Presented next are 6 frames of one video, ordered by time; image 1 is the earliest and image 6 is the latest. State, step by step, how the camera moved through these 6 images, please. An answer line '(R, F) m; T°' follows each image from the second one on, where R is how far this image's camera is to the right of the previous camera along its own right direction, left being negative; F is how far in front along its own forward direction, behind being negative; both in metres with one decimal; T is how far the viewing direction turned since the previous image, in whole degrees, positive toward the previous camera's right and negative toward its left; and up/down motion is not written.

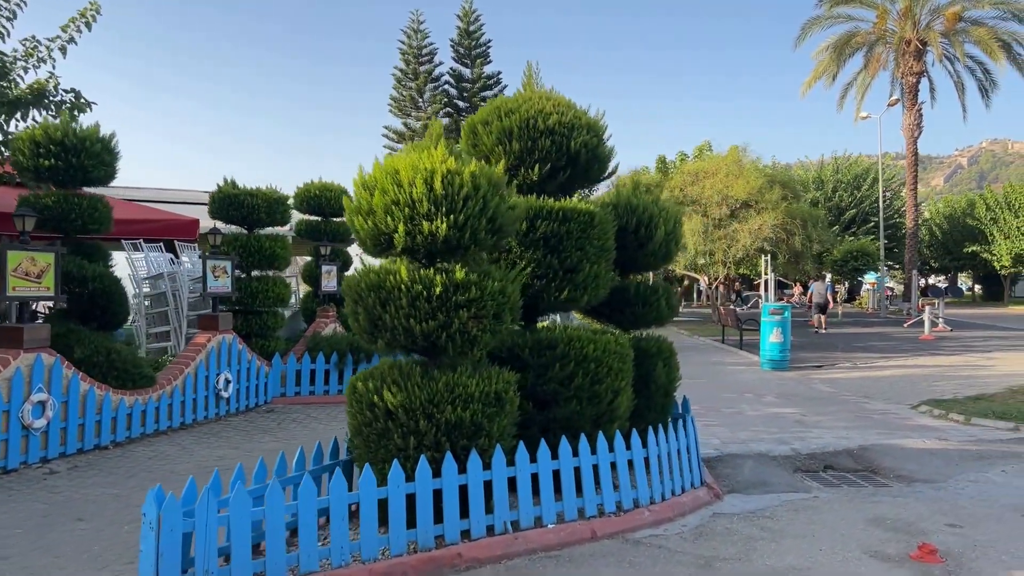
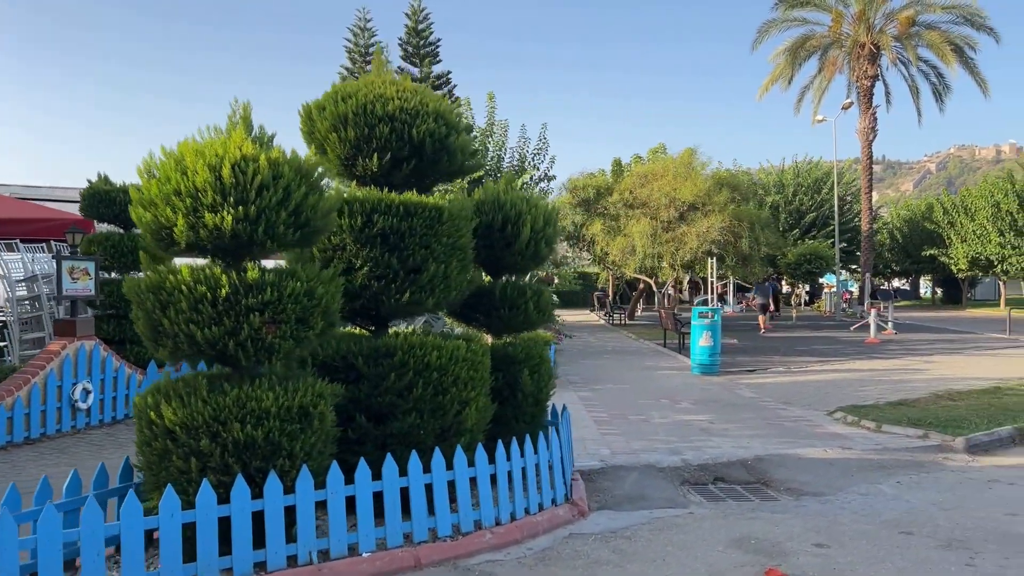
(+0.9, +0.5) m; +2°
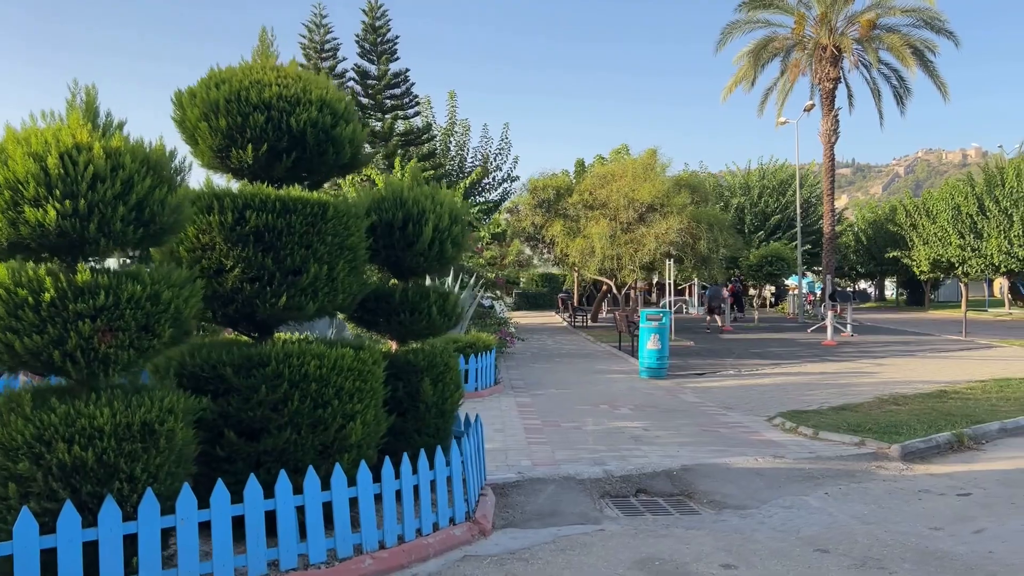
(+0.5, +0.4) m; +2°
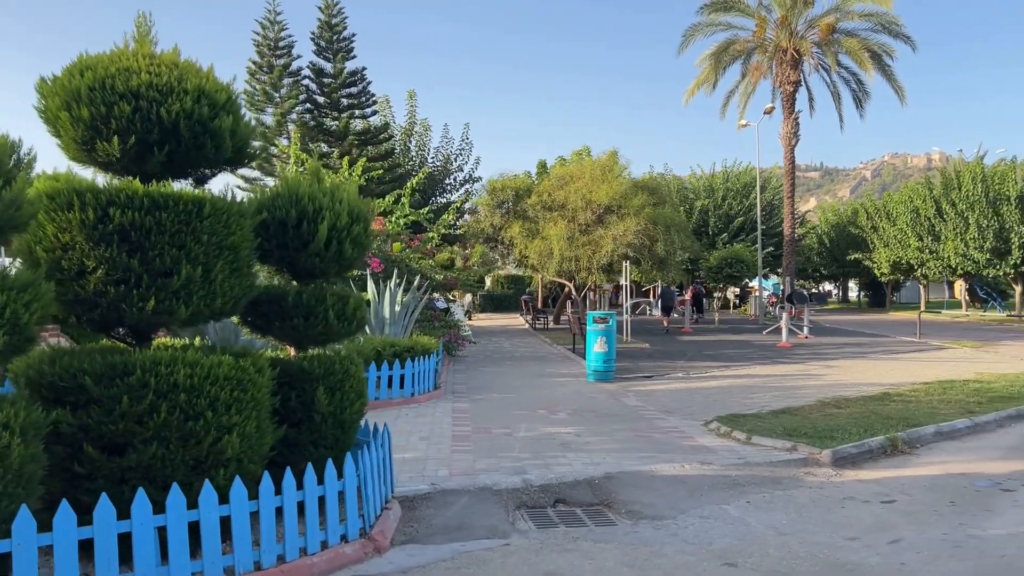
(+0.5, +0.3) m; +2°
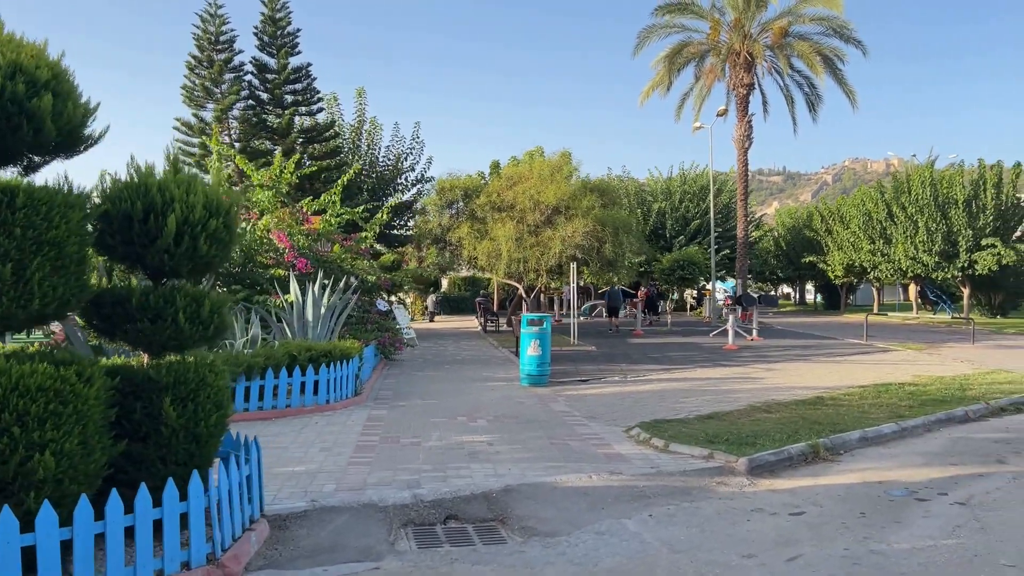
(+0.6, +0.4) m; +2°
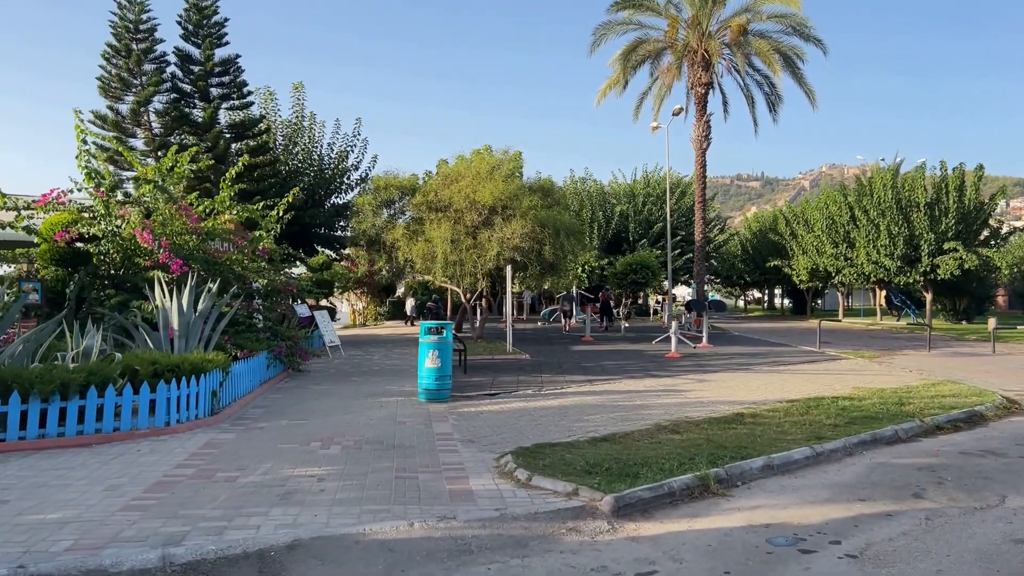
(+1.3, +1.2) m; +1°
